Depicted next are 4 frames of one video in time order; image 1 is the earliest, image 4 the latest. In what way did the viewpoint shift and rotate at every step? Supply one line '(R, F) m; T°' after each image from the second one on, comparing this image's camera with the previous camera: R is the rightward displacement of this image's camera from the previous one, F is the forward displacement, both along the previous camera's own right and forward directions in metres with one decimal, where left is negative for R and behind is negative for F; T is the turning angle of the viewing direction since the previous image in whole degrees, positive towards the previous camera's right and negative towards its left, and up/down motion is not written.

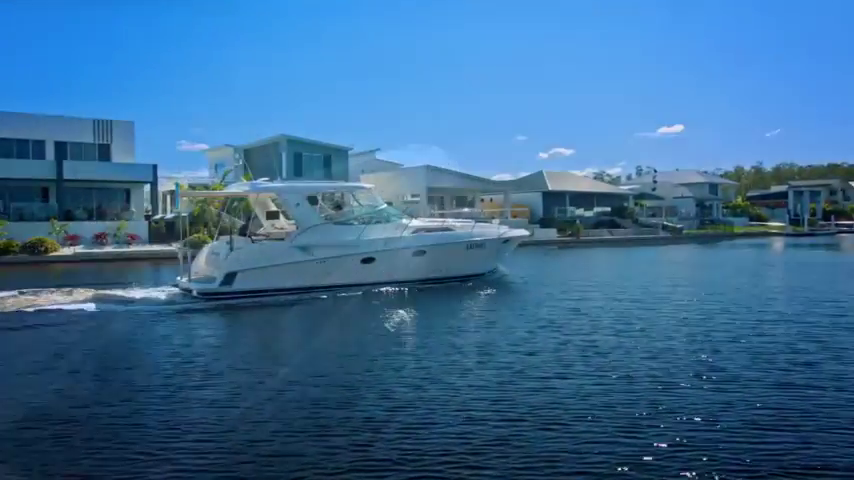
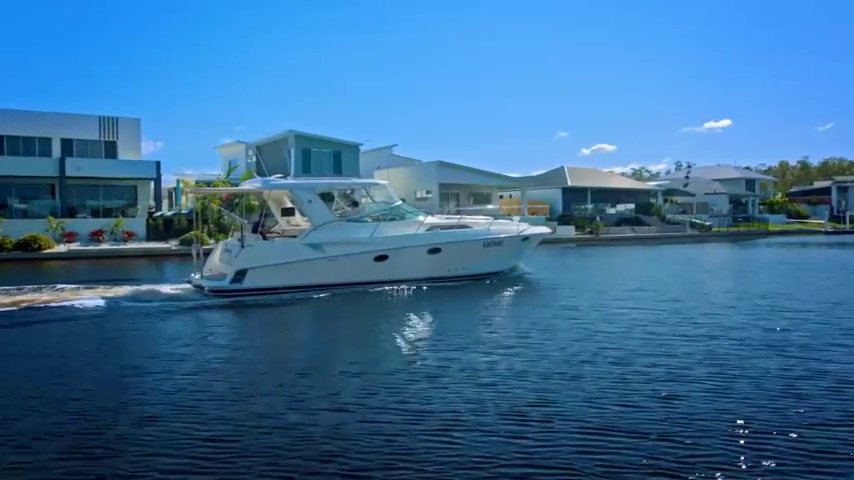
(+2.2, +0.8) m; -4°
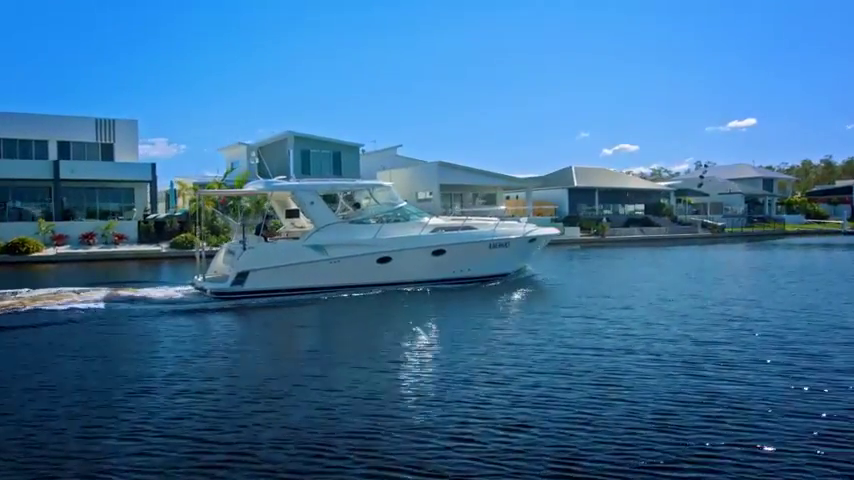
(+0.9, +0.8) m; -1°
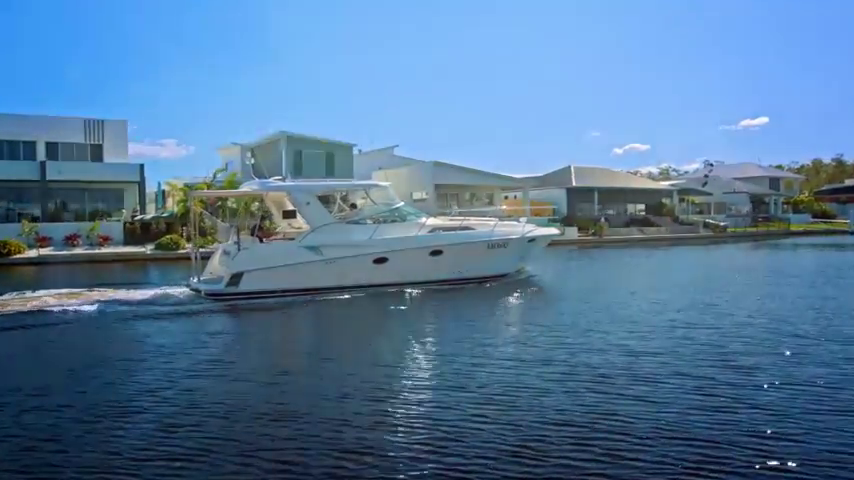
(-1.1, +1.2) m; +1°
